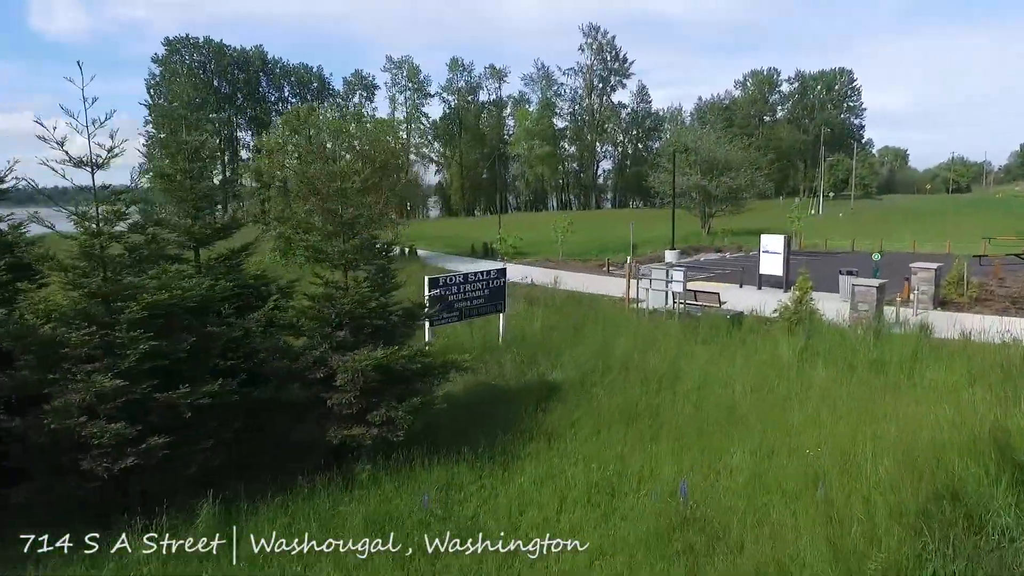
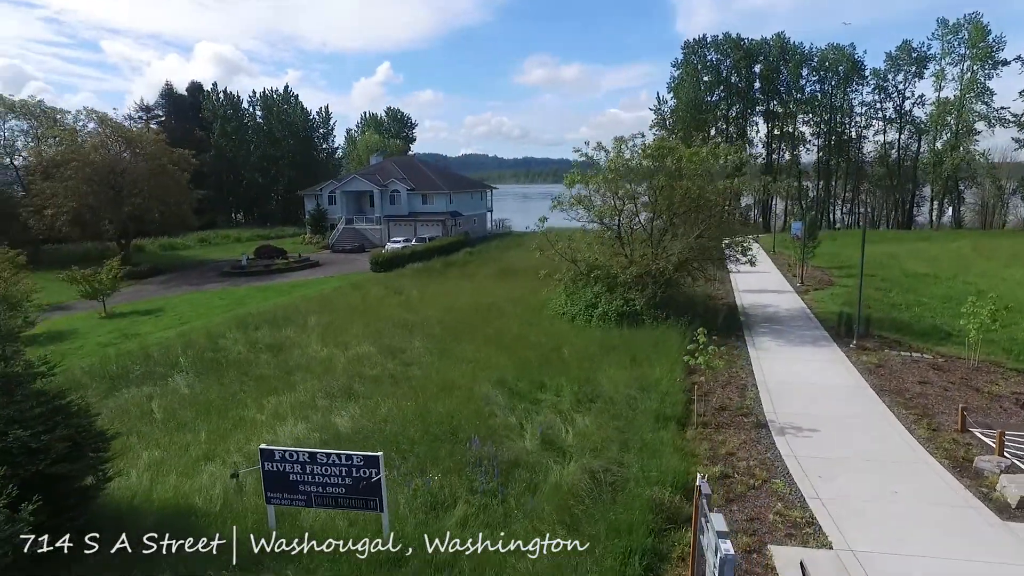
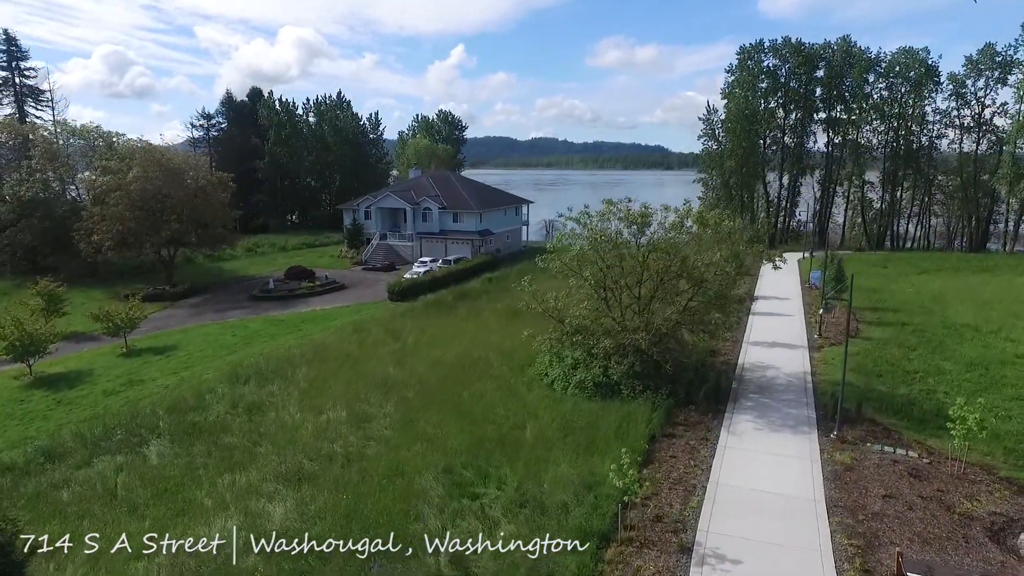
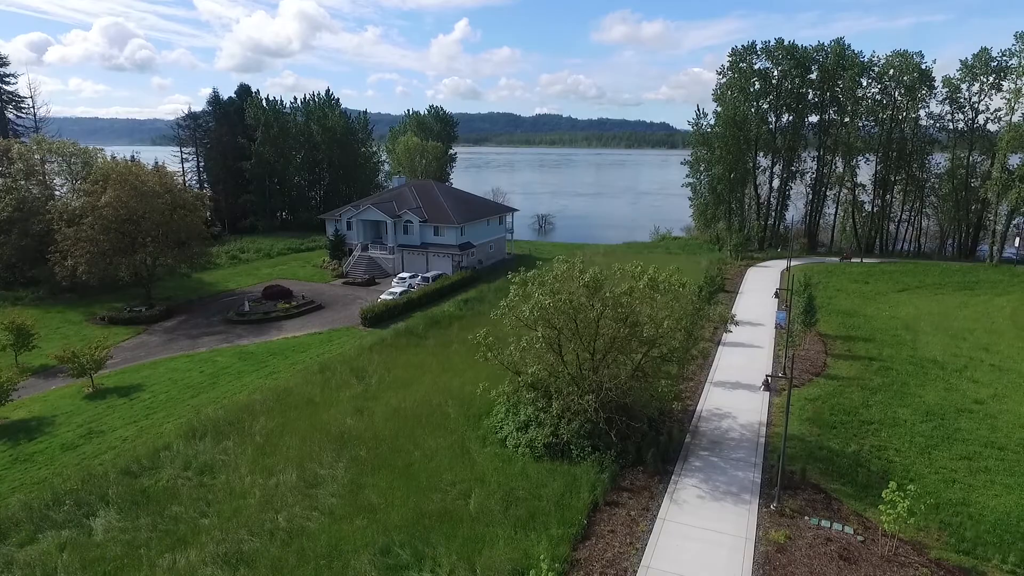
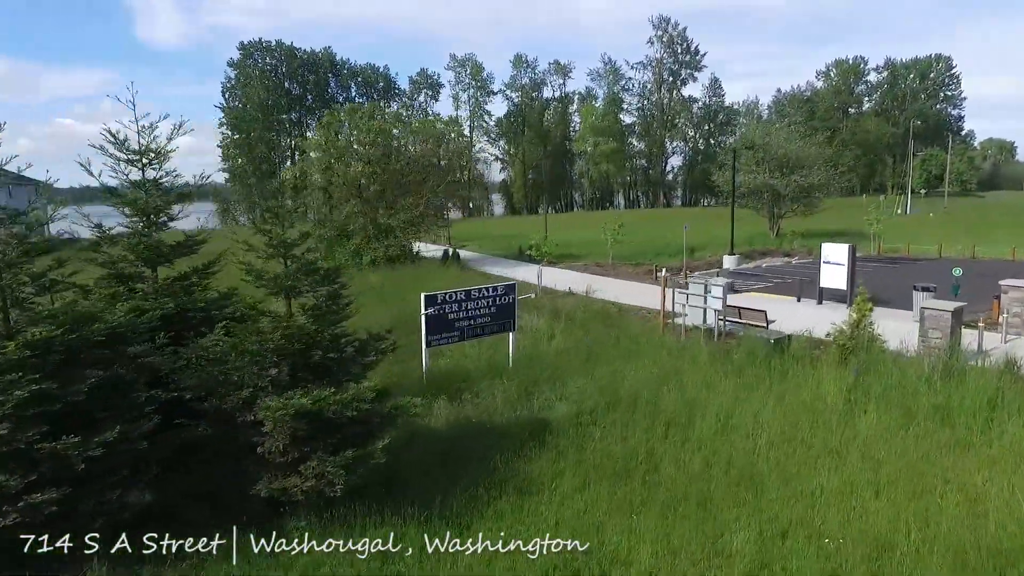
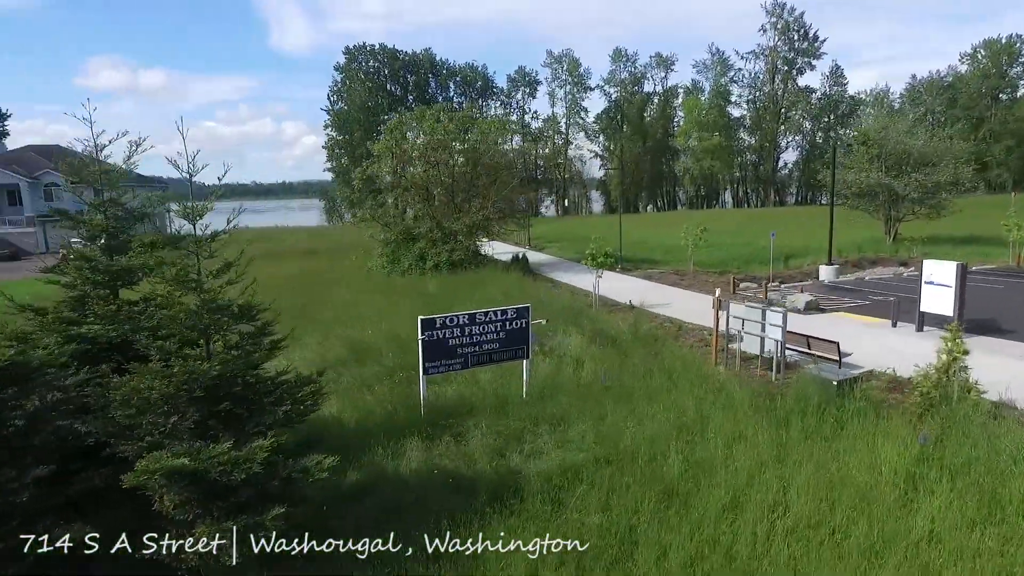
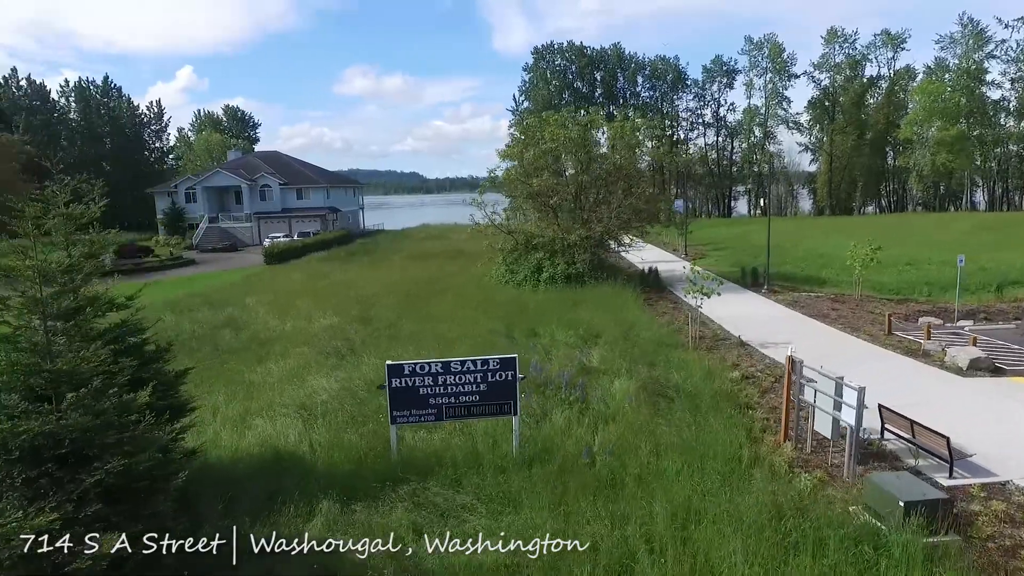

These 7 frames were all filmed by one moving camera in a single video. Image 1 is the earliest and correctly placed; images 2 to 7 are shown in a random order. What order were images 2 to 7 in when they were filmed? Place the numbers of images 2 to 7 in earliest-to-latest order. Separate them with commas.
5, 6, 7, 2, 3, 4
